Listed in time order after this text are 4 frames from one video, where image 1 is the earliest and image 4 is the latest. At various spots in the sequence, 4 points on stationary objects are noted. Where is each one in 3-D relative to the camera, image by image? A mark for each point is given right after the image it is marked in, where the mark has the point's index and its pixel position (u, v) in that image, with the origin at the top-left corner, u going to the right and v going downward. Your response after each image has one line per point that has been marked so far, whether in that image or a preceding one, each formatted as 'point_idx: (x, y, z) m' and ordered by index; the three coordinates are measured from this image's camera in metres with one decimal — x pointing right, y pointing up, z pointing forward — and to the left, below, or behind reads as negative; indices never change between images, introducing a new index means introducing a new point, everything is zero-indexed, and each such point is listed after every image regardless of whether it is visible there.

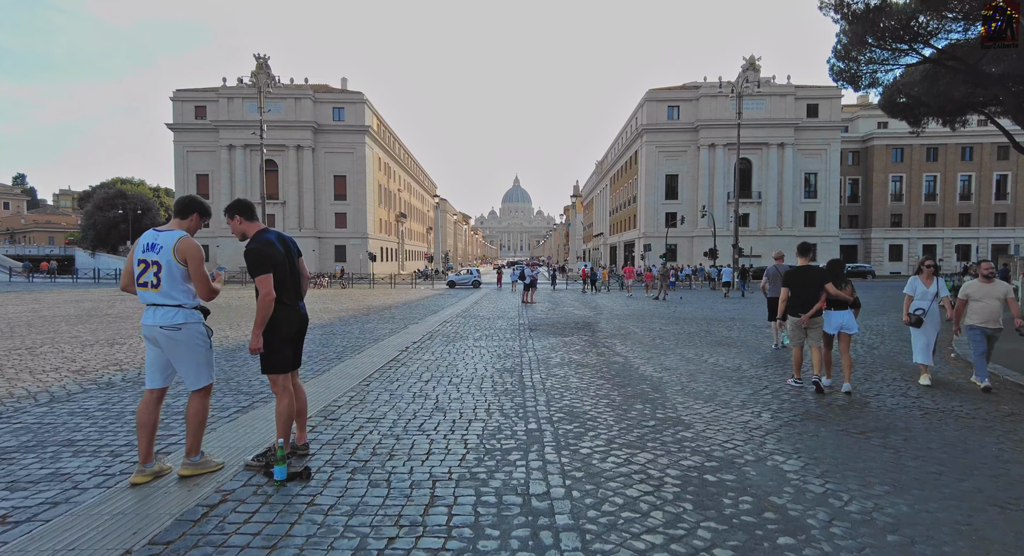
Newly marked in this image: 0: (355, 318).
0: (-4.4, -1.1, +16.0) m
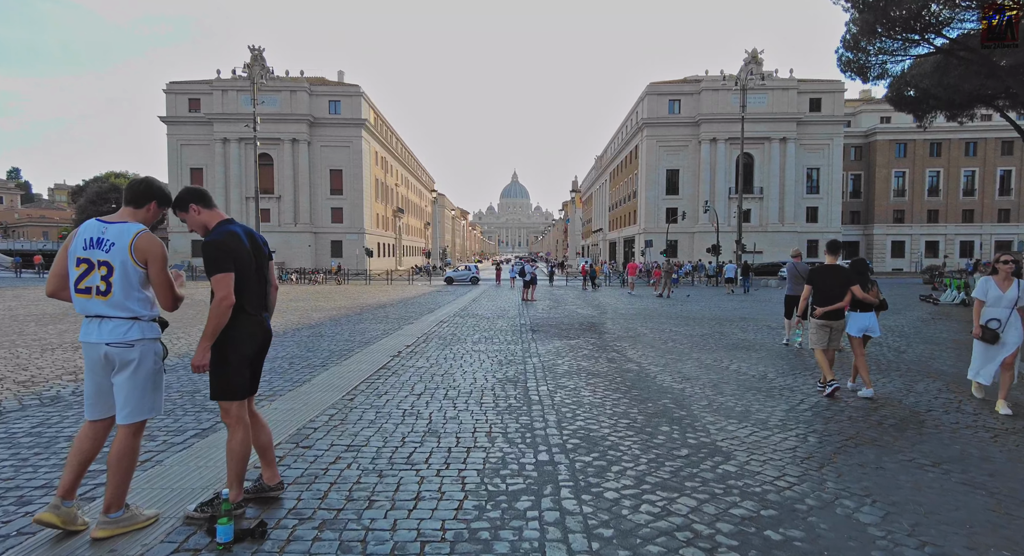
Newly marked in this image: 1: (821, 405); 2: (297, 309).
0: (-4.4, -1.0, +15.2) m
1: (+3.3, -1.3, +6.1) m
2: (-6.8, -1.0, +18.1) m
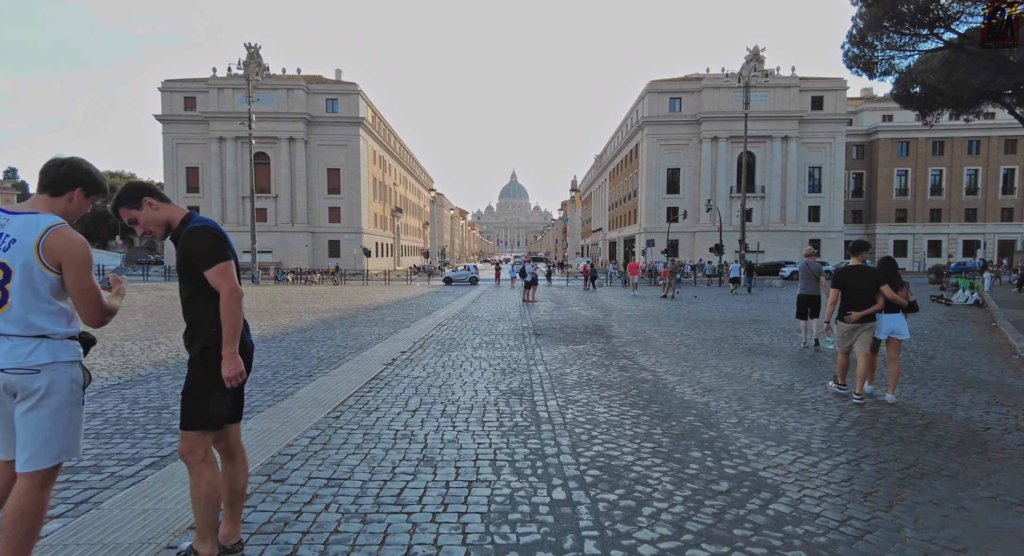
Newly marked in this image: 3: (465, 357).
0: (-4.4, -1.1, +14.5) m
1: (+3.3, -1.4, +5.5) m
2: (-6.7, -1.0, +17.5) m
3: (-0.7, -1.2, +8.6) m
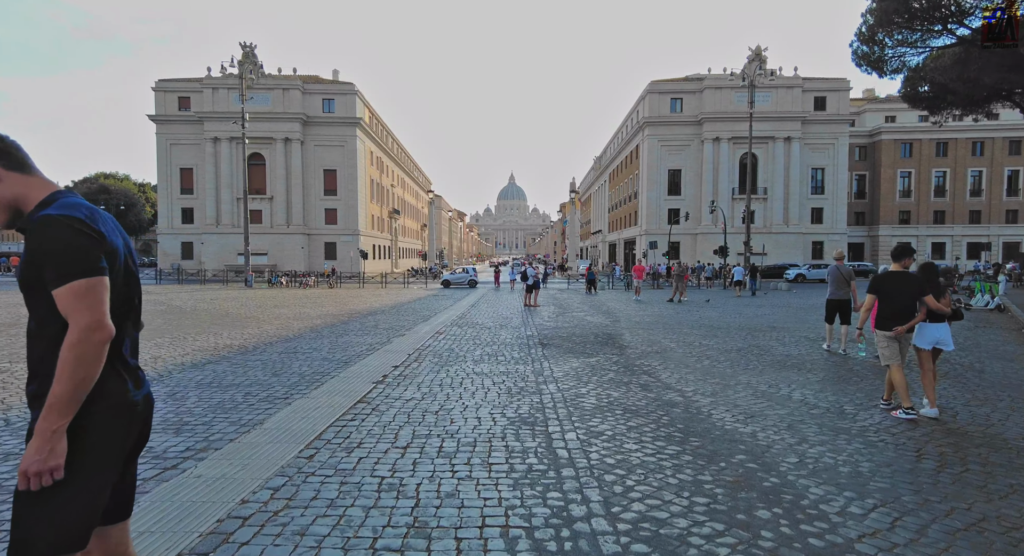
0: (-4.3, -1.2, +13.5) m
1: (+3.4, -1.4, +4.5) m
2: (-6.7, -1.1, +16.5) m
3: (-0.6, -1.3, +7.6) m
